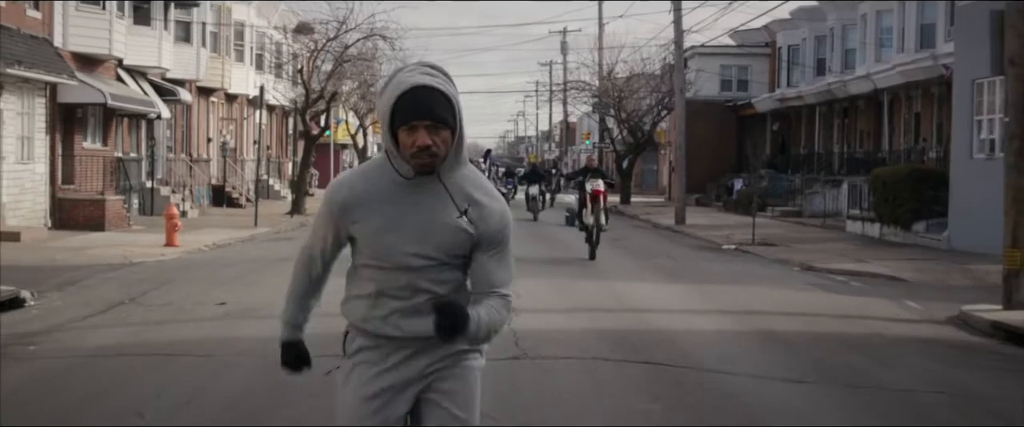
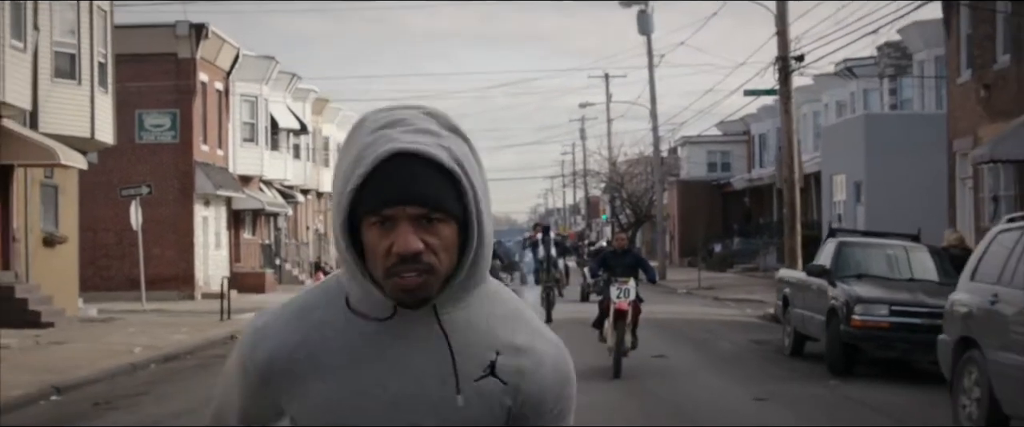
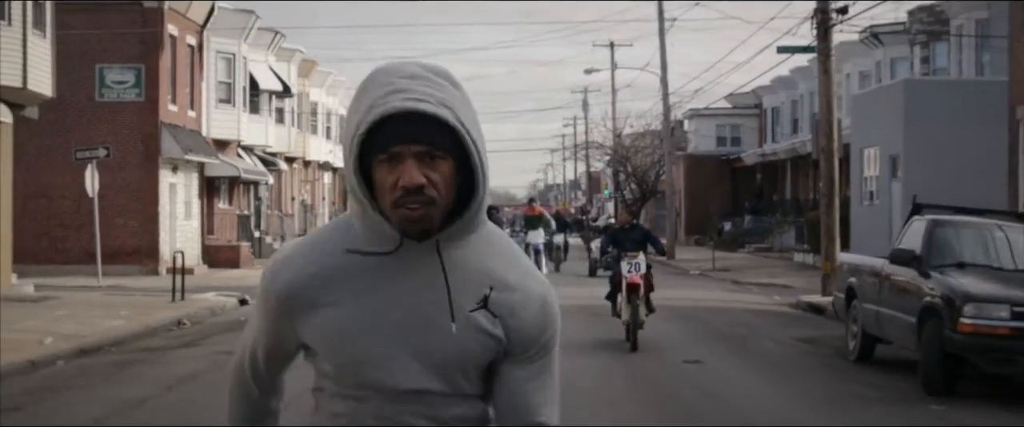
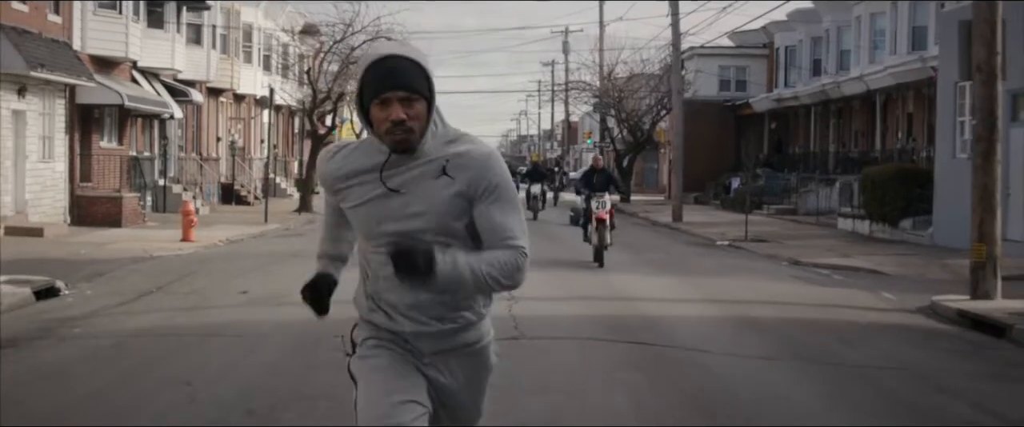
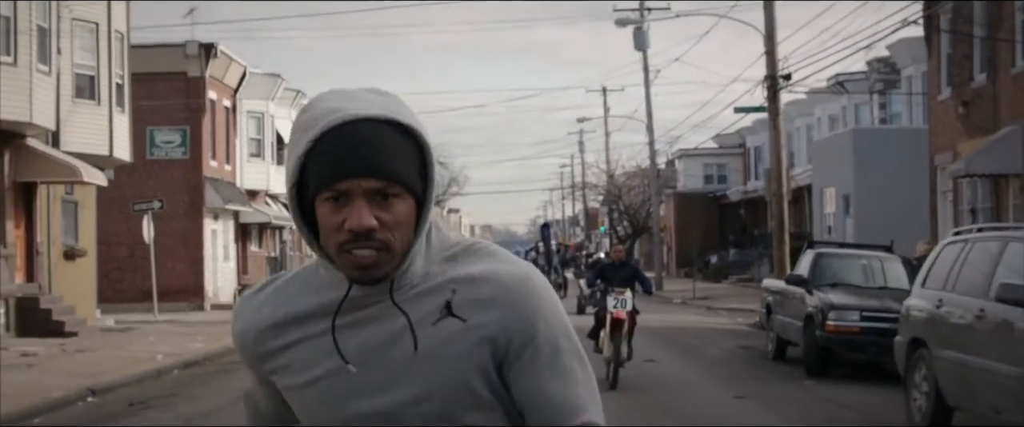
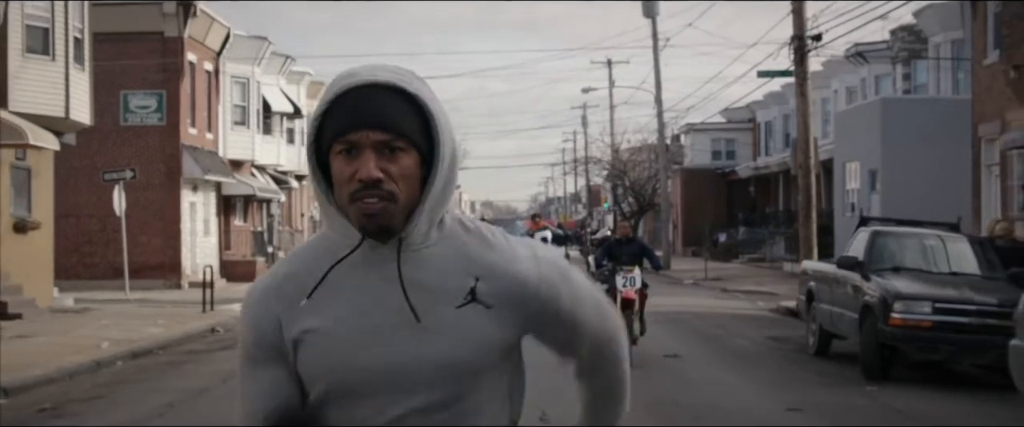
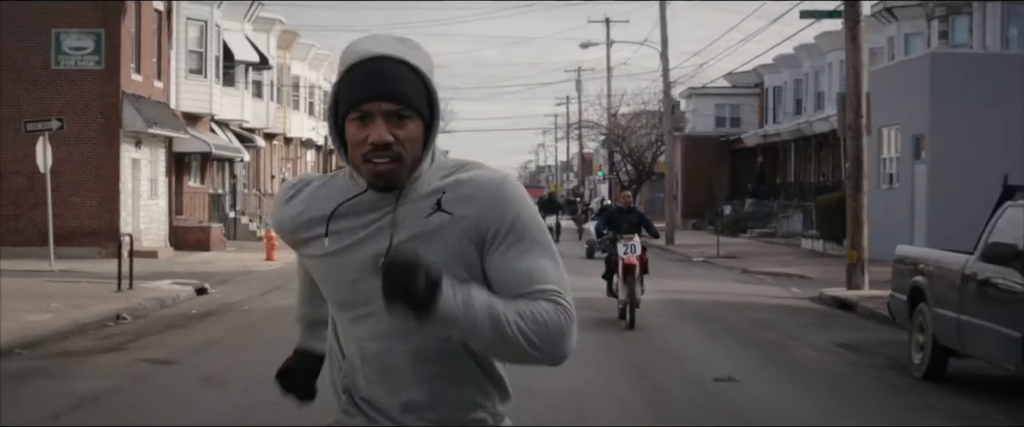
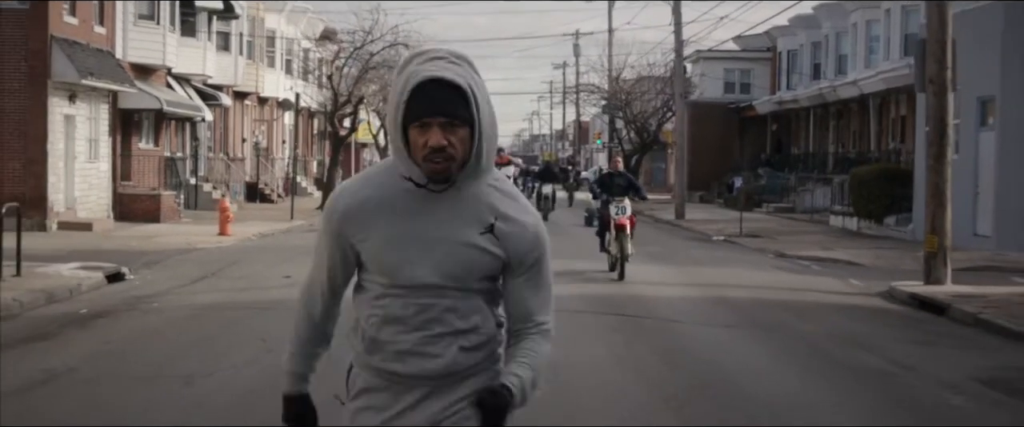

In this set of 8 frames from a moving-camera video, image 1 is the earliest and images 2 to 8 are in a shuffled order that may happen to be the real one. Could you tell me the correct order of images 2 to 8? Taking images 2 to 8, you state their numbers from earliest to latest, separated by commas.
4, 8, 7, 3, 6, 2, 5
